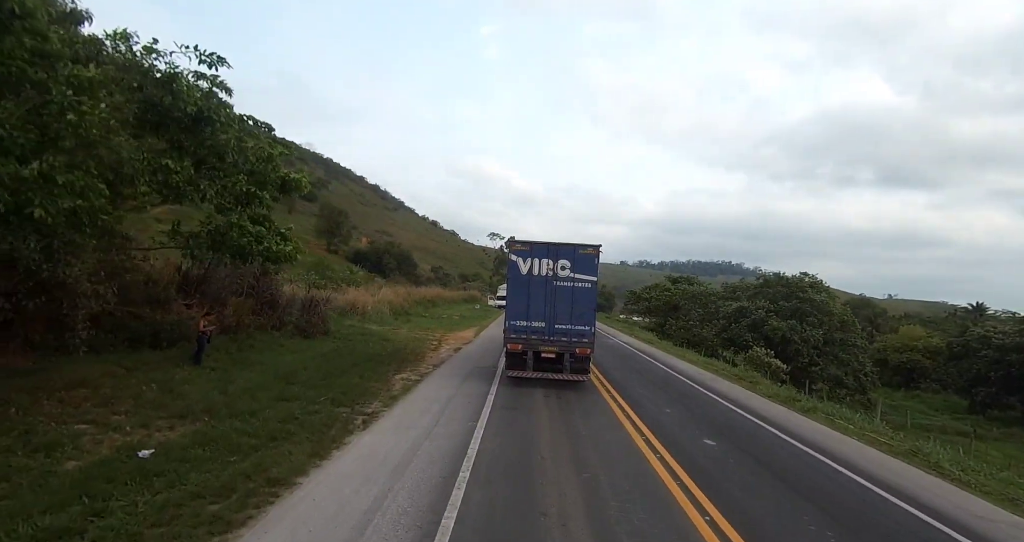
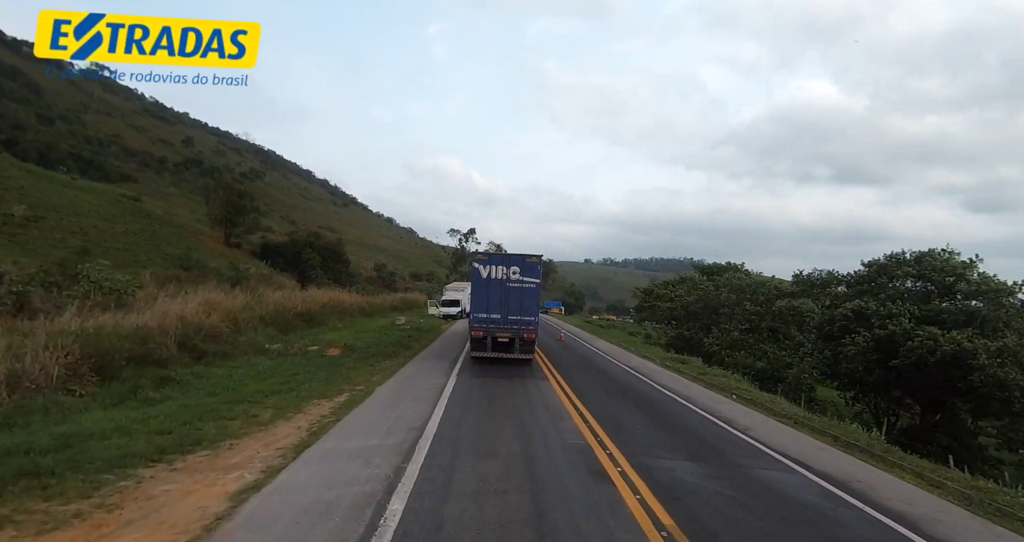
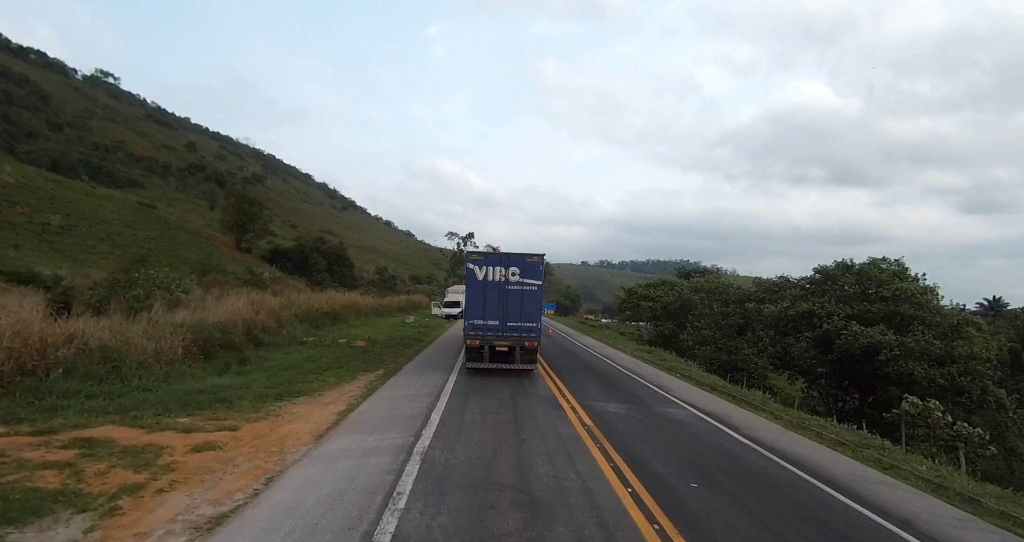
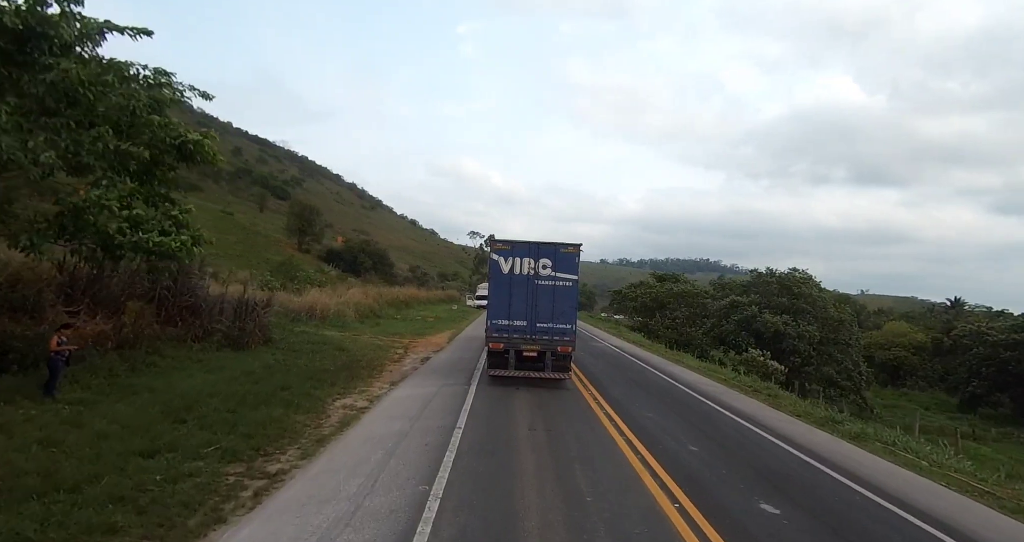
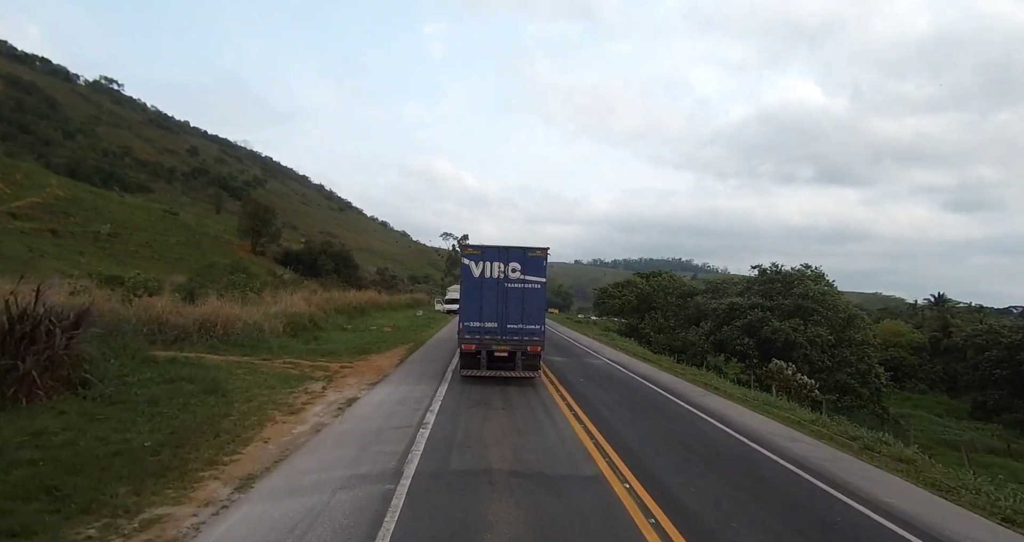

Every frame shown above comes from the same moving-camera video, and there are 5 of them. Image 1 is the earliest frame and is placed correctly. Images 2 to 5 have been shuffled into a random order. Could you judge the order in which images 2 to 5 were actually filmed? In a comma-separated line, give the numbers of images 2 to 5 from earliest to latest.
4, 5, 3, 2
